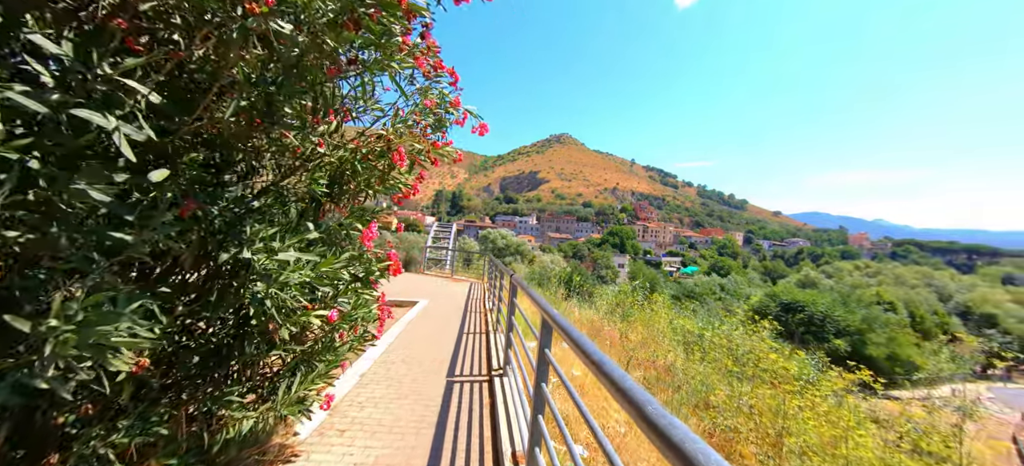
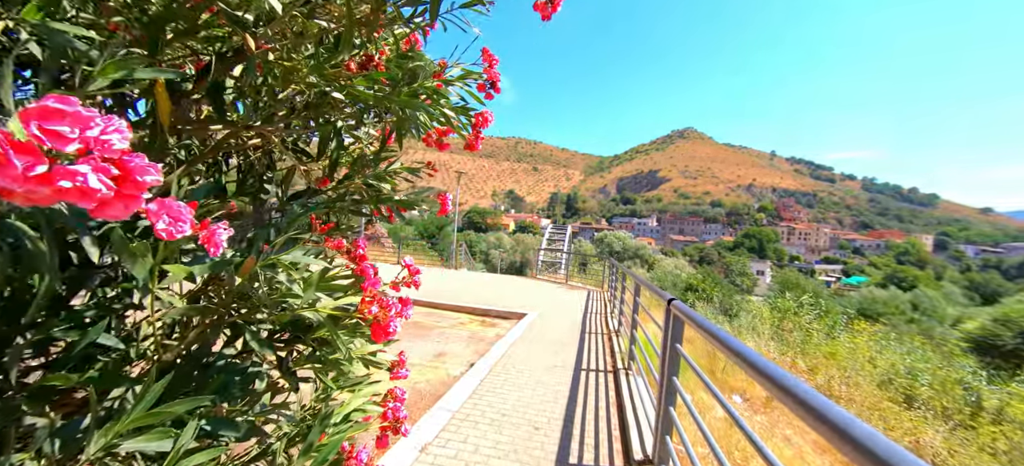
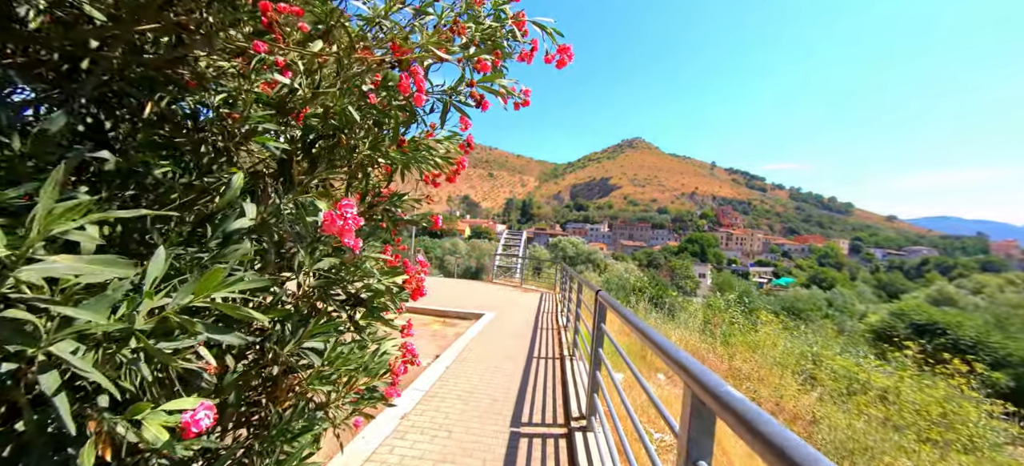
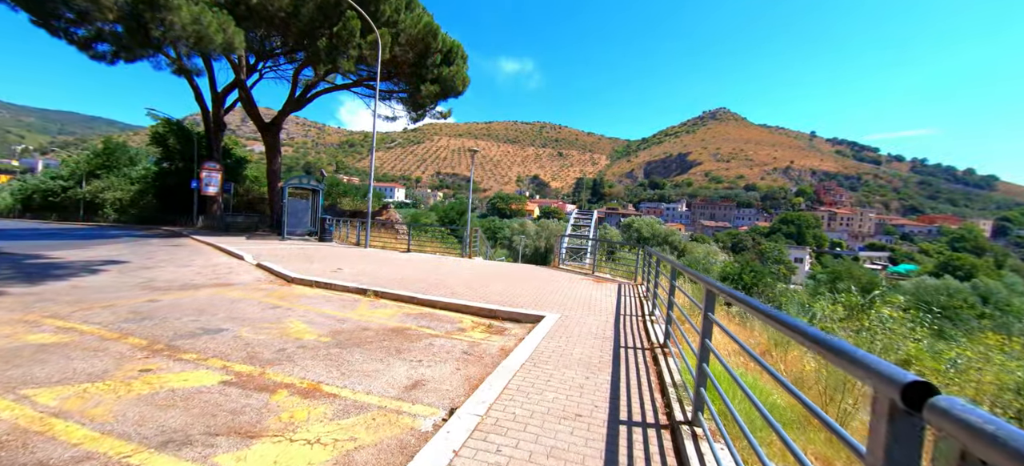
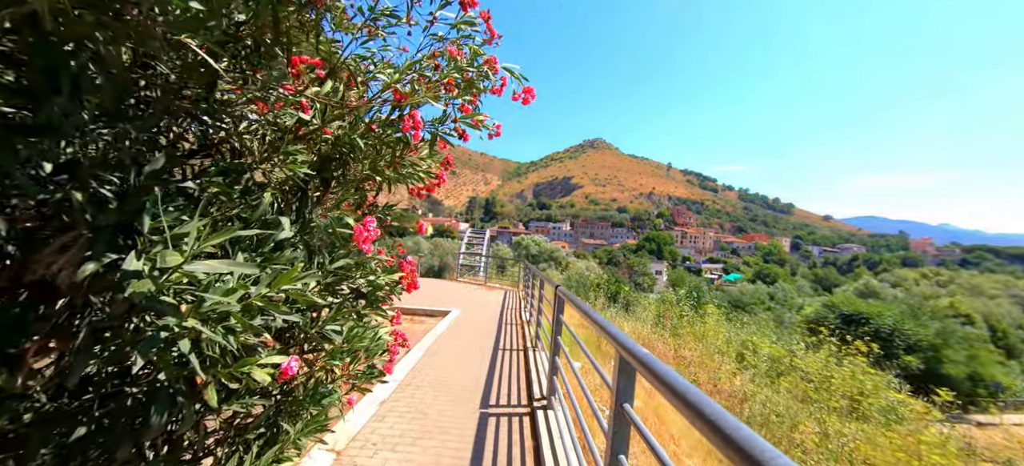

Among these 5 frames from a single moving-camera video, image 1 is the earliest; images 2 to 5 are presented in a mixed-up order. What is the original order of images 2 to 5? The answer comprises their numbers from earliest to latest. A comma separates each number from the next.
5, 3, 2, 4
